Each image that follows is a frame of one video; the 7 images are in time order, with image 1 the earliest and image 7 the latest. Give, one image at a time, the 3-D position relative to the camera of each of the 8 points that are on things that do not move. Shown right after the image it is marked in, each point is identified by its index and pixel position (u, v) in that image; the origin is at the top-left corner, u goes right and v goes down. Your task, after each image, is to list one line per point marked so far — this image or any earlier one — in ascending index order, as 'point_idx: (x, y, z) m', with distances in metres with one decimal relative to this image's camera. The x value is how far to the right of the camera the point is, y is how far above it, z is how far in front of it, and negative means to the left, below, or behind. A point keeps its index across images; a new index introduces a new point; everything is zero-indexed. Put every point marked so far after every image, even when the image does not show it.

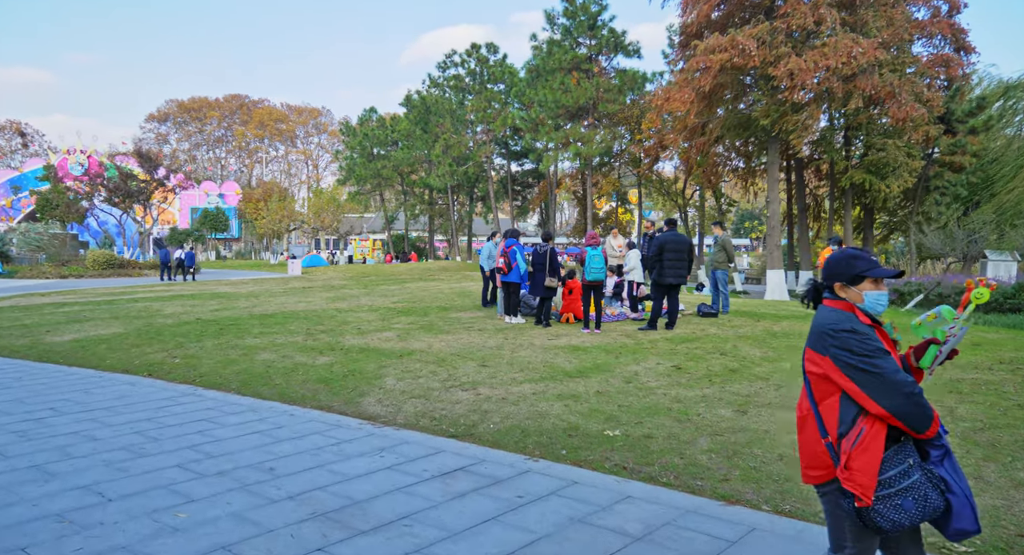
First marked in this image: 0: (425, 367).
0: (-0.9, -1.0, +8.3) m
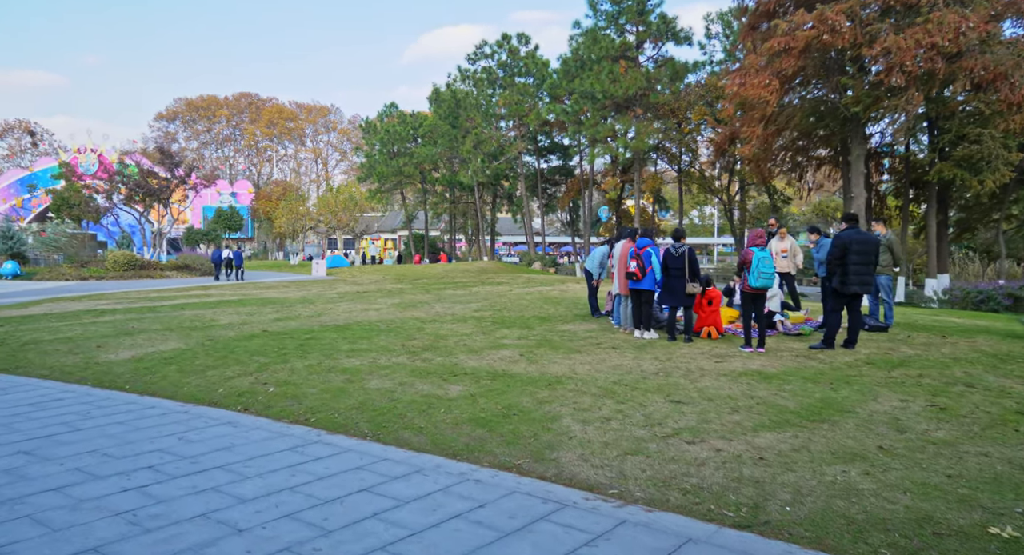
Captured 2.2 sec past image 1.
0: (+0.8, -1.1, +6.6) m
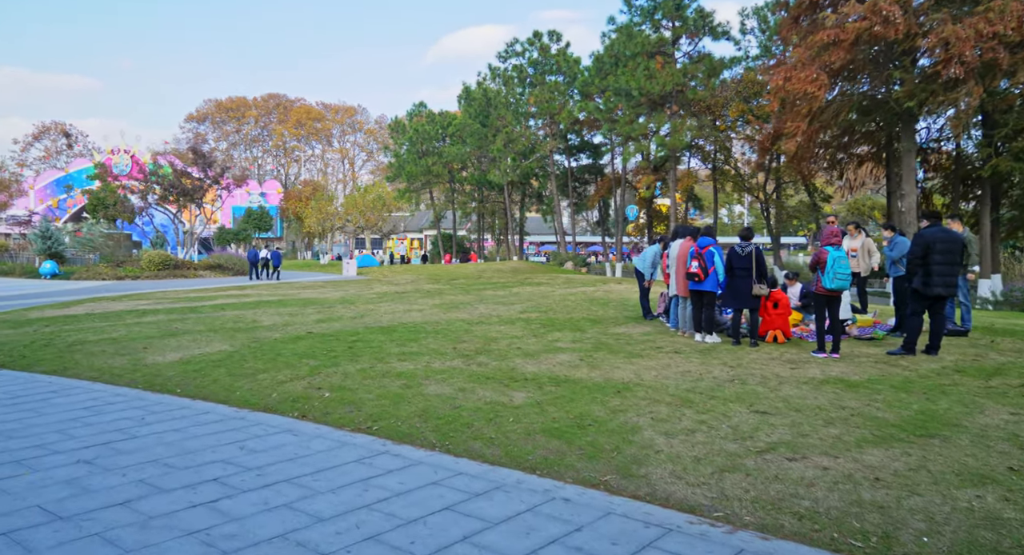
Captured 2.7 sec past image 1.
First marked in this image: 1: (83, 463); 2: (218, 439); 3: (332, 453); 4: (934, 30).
0: (+1.4, -1.1, +6.2) m
1: (-3.3, -1.4, +5.9) m
2: (-2.5, -1.4, +6.5) m
3: (-1.4, -1.4, +5.9) m
4: (+10.3, +6.0, +18.4) m
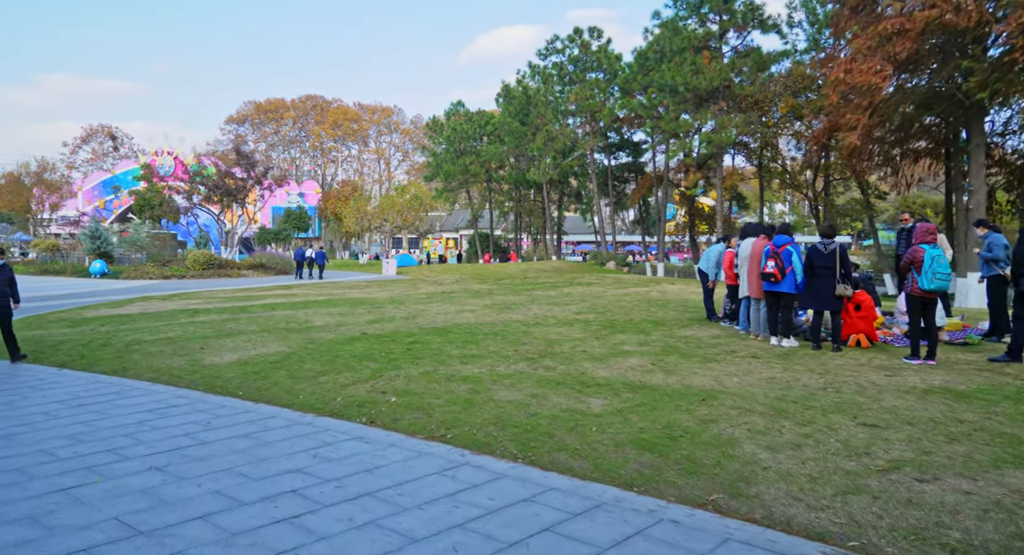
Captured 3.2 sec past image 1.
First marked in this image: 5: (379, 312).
0: (+2.1, -1.1, +5.8) m
1: (-2.7, -1.5, +5.7) m
2: (-1.8, -1.4, +6.3) m
3: (-0.8, -1.4, +5.6) m
4: (+11.5, +6.0, +17.6) m
5: (-3.0, -0.8, +16.9) m
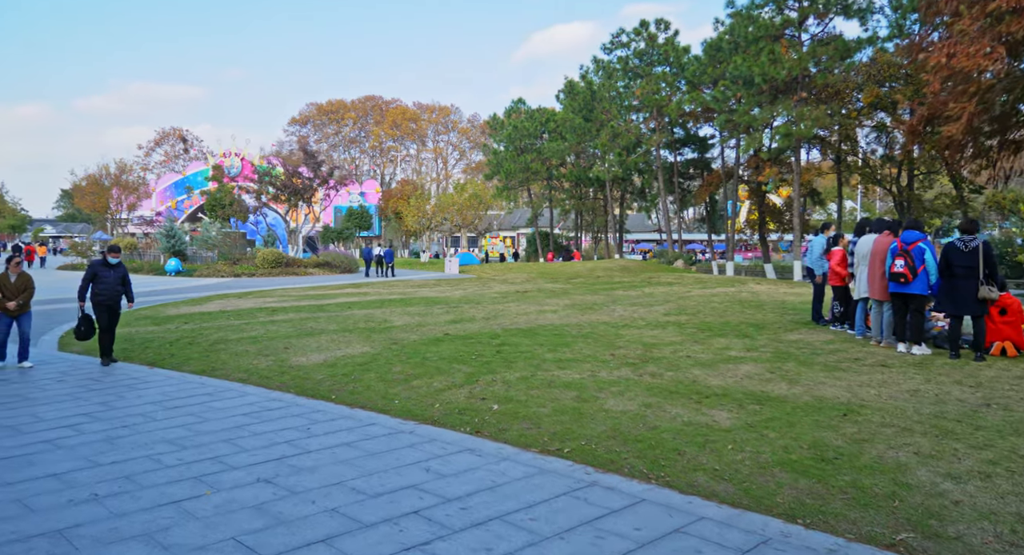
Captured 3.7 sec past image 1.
0: (+3.0, -1.1, +5.1) m
1: (-1.8, -1.5, +5.4) m
2: (-0.9, -1.4, +5.9) m
3: (+0.1, -1.4, +5.2) m
4: (+13.3, +6.0, +16.1) m
5: (-1.2, -0.8, +16.6) m
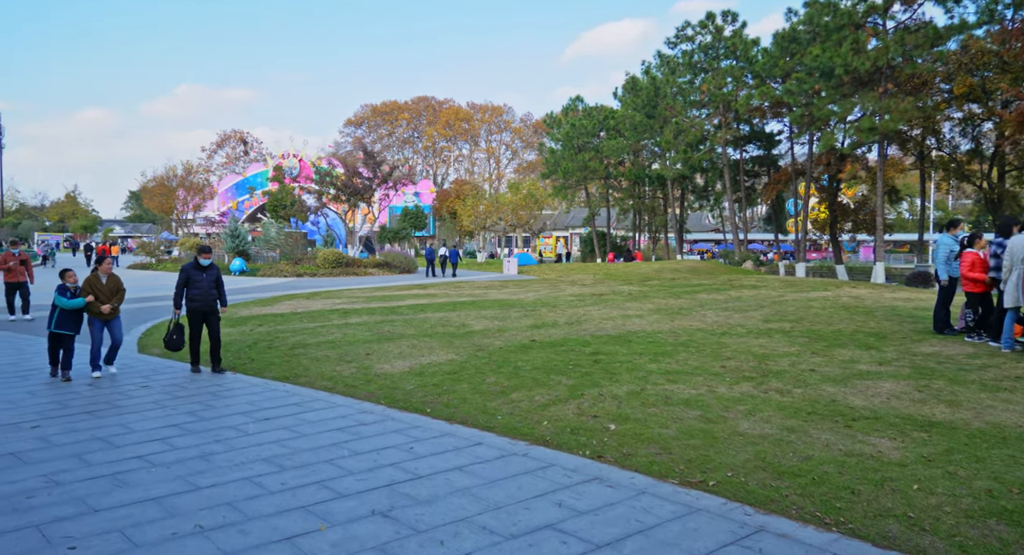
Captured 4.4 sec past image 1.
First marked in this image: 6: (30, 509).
0: (+3.9, -1.2, +4.2) m
1: (-0.8, -1.5, +4.8) m
2: (+0.1, -1.5, +5.3) m
3: (+1.1, -1.5, +4.5) m
4: (+15.0, +5.9, +14.5) m
5: (+0.5, -0.8, +15.9) m
6: (-3.3, -1.6, +5.2) m
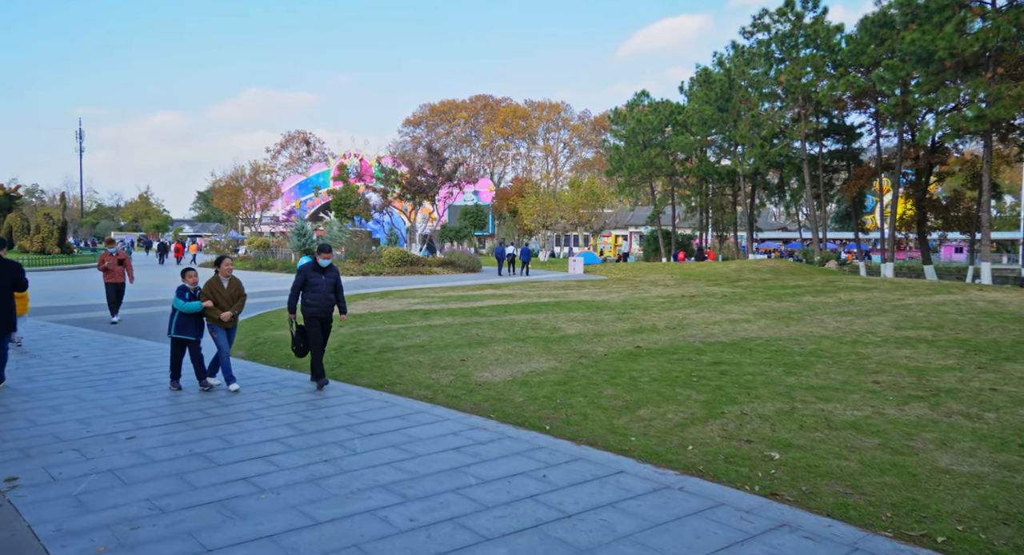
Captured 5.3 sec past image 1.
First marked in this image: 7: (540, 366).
0: (+4.8, -1.3, +3.0) m
1: (+0.2, -1.6, +4.0) m
2: (+1.1, -1.5, +4.4) m
3: (+2.0, -1.5, +3.5) m
4: (+16.7, +5.8, +12.4) m
5: (+2.3, -0.8, +15.0) m
6: (-2.3, -1.6, +4.5) m
7: (+0.4, -1.2, +10.5) m
